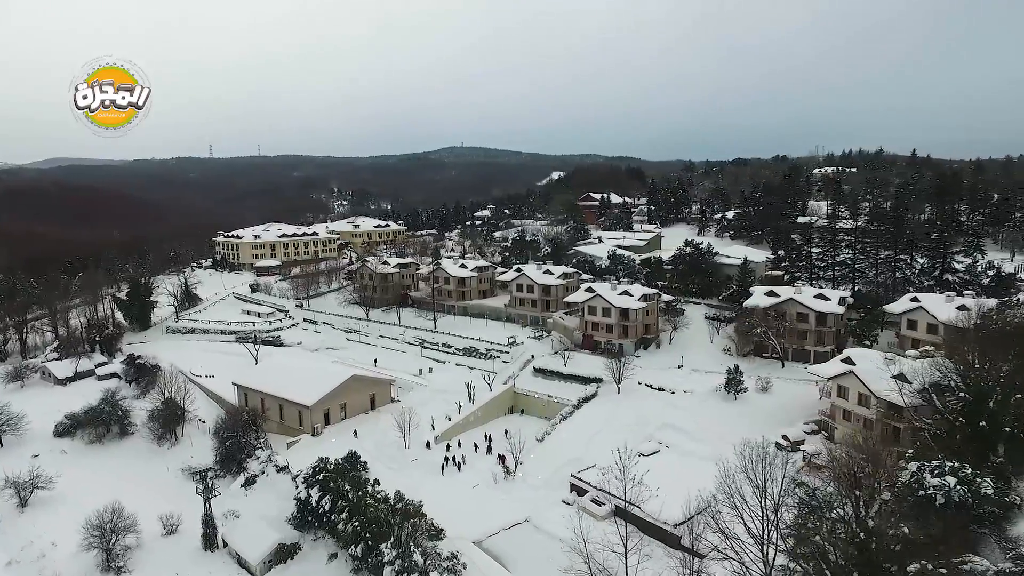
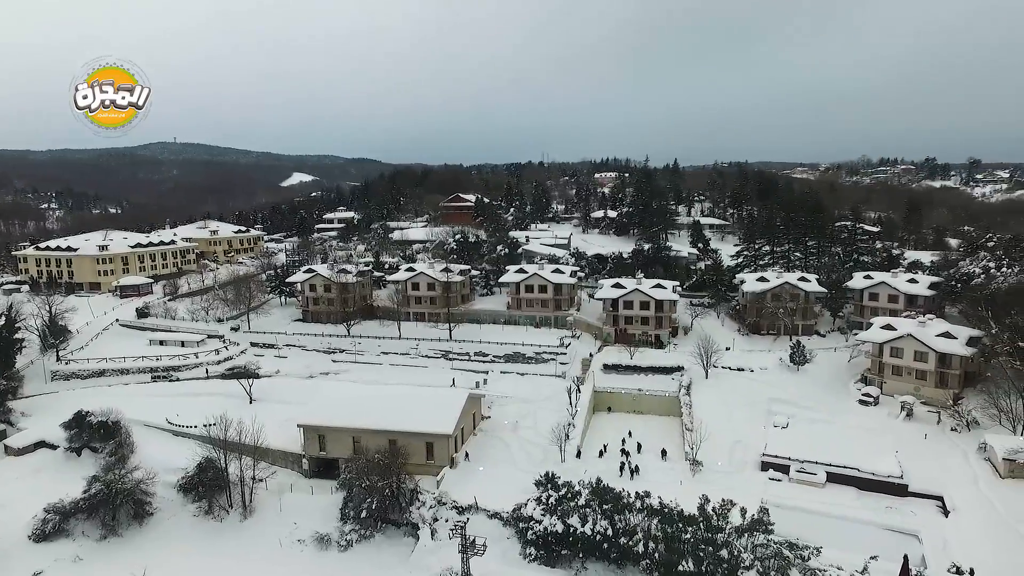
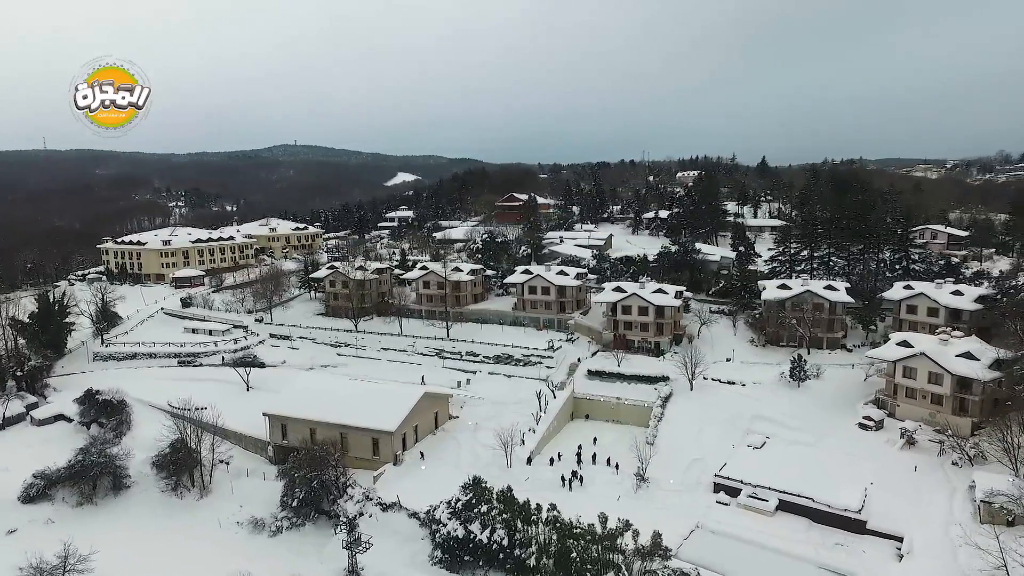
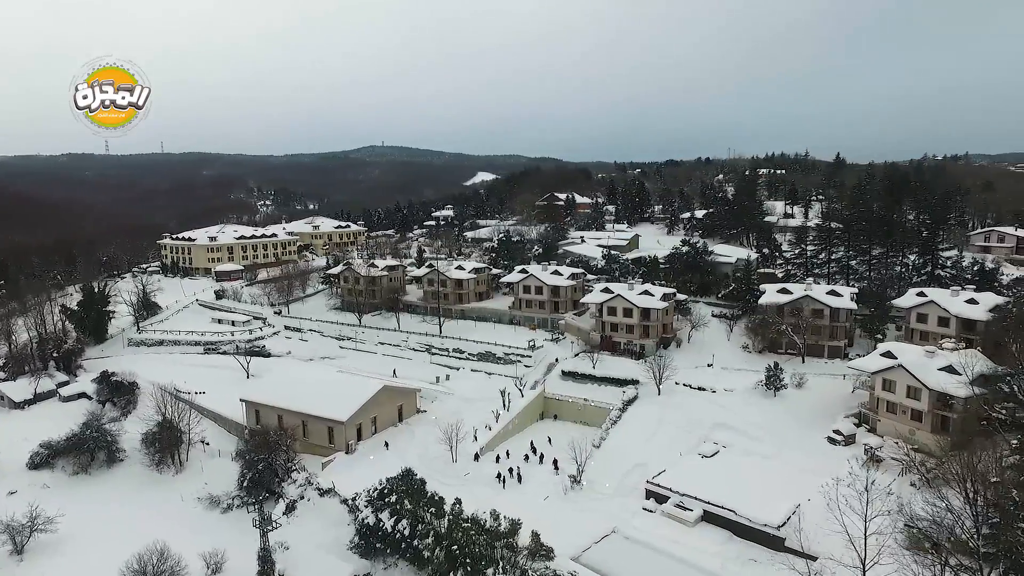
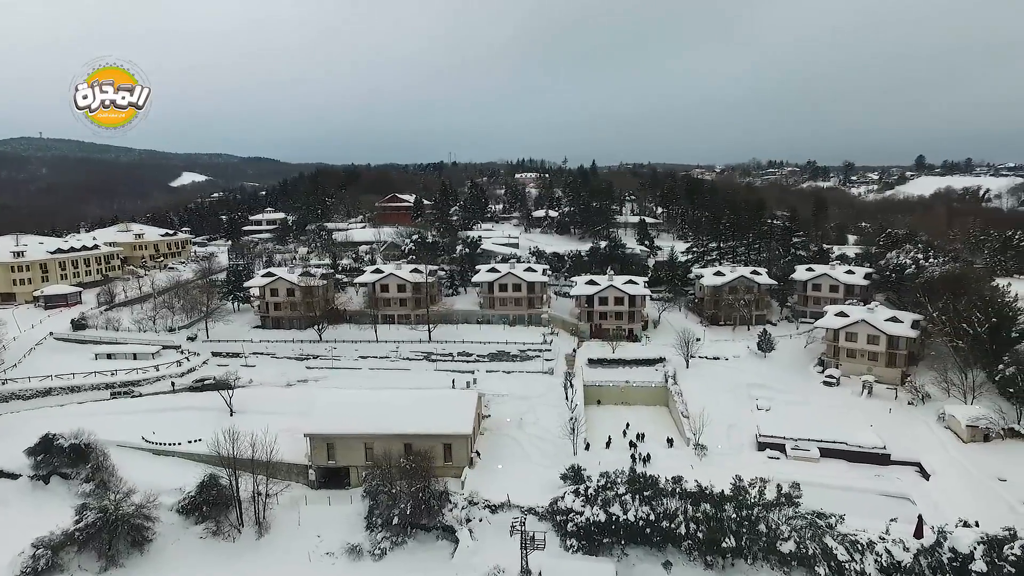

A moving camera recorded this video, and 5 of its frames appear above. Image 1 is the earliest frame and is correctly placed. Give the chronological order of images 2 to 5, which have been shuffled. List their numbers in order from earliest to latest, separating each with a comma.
4, 3, 2, 5
